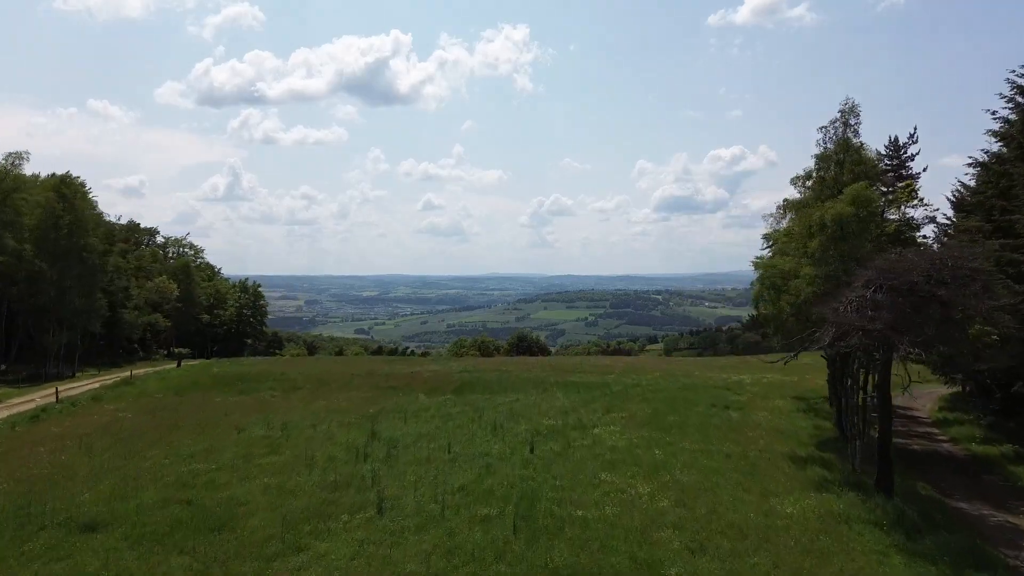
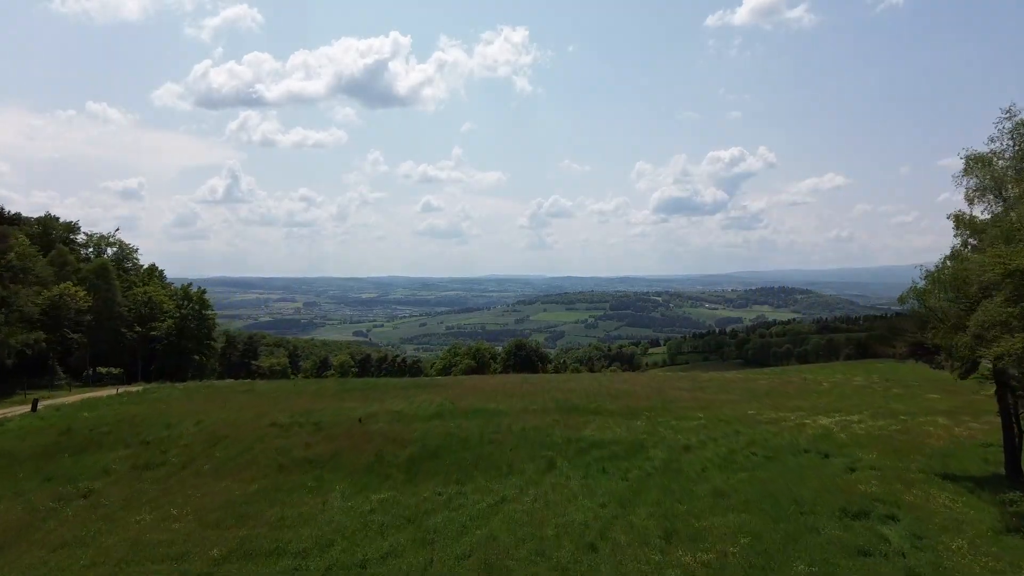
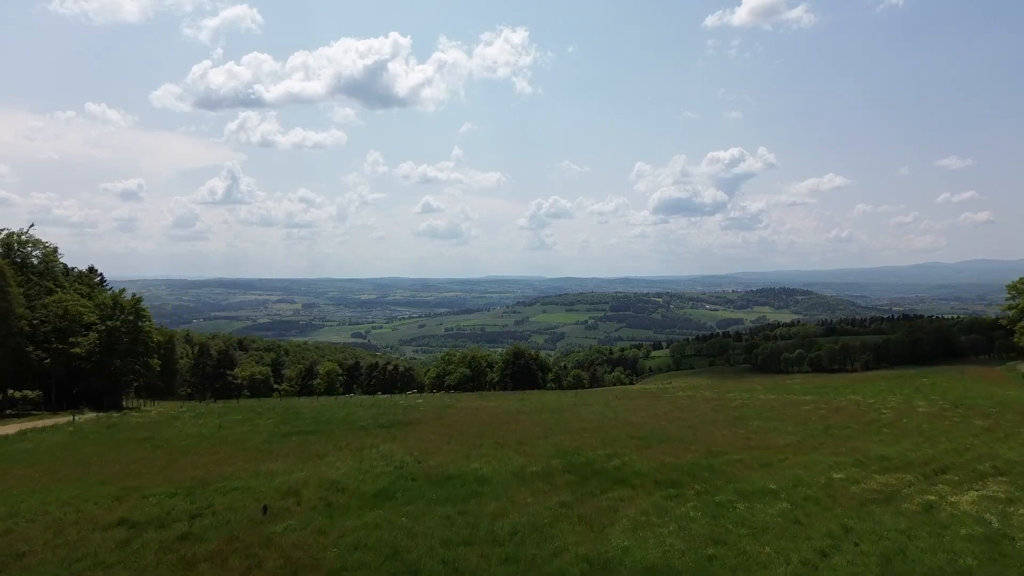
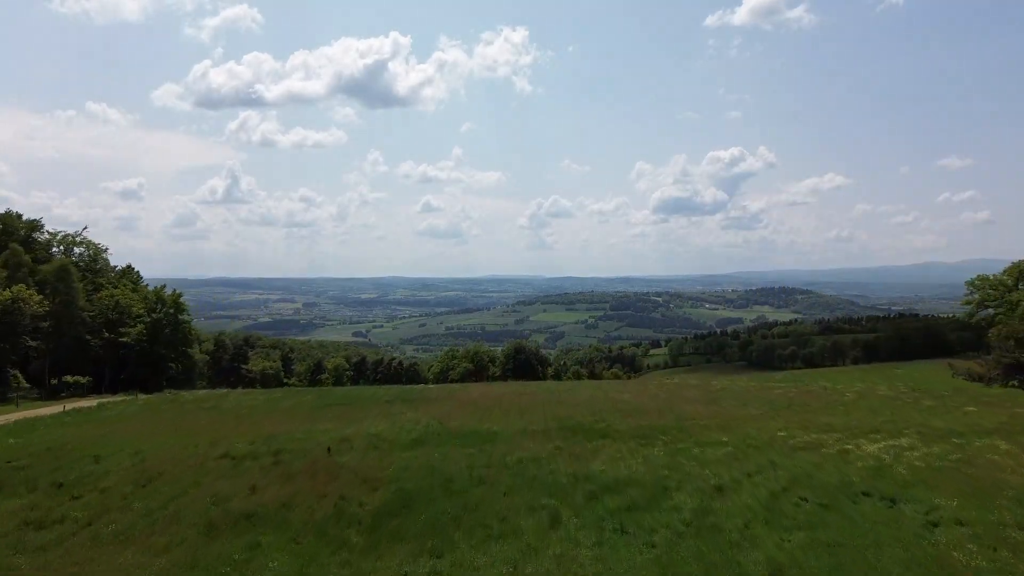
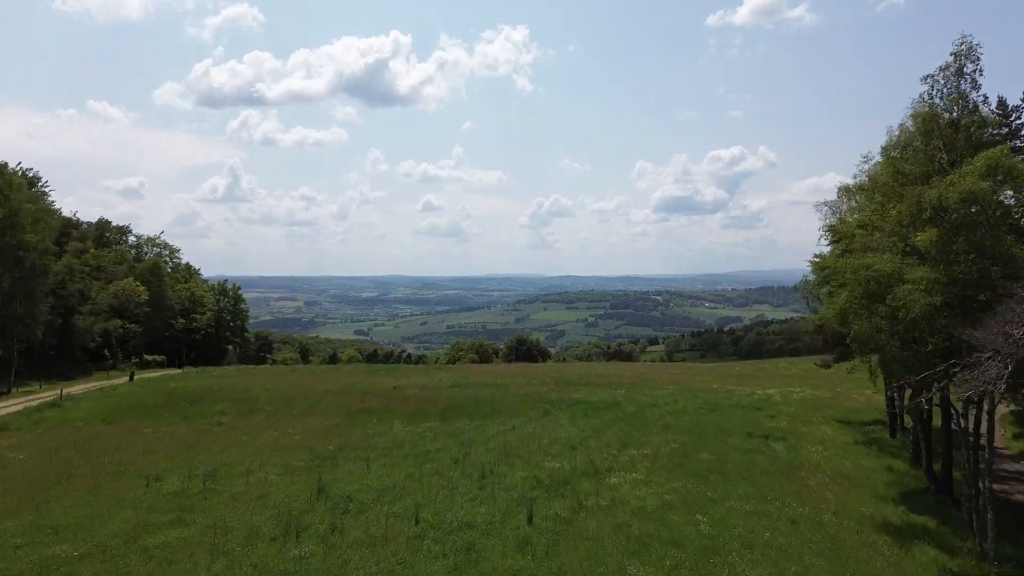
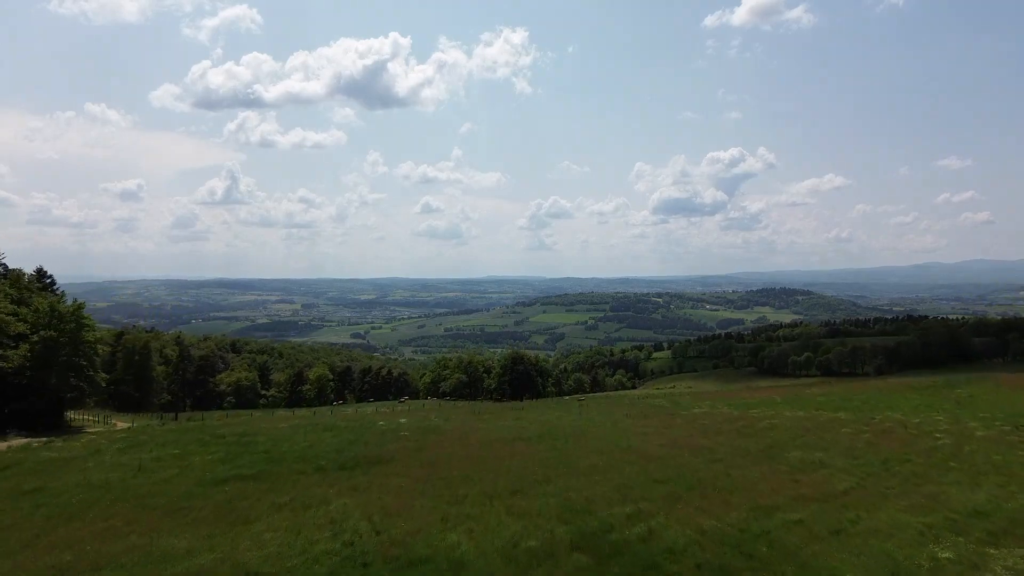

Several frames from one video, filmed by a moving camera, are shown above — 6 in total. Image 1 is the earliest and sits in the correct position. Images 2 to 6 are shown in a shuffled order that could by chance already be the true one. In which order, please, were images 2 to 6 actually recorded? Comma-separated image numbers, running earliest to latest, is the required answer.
5, 2, 4, 3, 6
